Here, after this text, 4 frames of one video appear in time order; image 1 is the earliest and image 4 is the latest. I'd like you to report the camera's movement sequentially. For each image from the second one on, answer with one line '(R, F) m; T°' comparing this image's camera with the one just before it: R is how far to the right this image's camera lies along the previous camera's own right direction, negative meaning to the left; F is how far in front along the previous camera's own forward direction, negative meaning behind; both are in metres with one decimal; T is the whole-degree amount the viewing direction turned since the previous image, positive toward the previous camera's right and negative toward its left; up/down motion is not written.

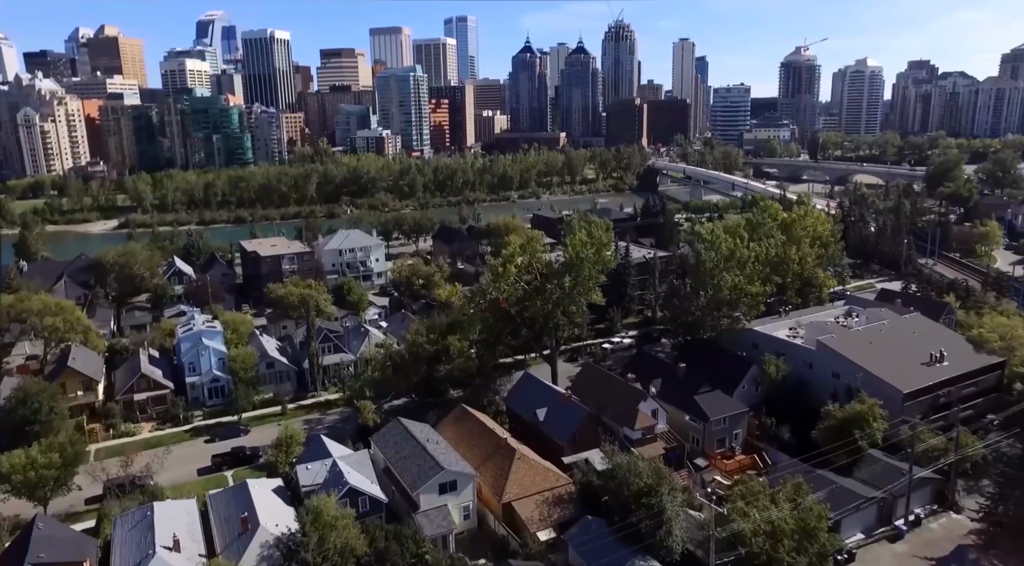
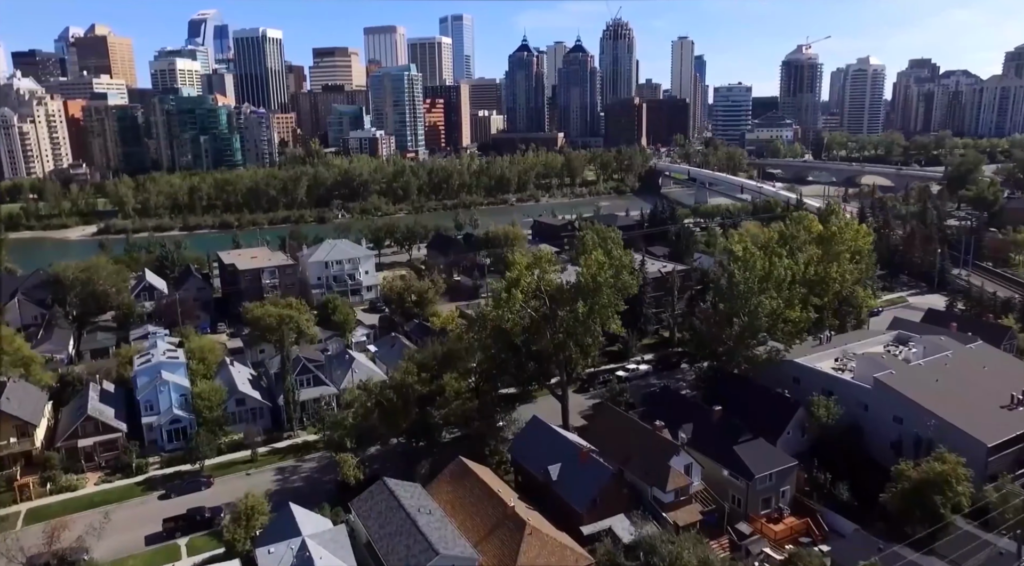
(-0.2, +2.3) m; 0°
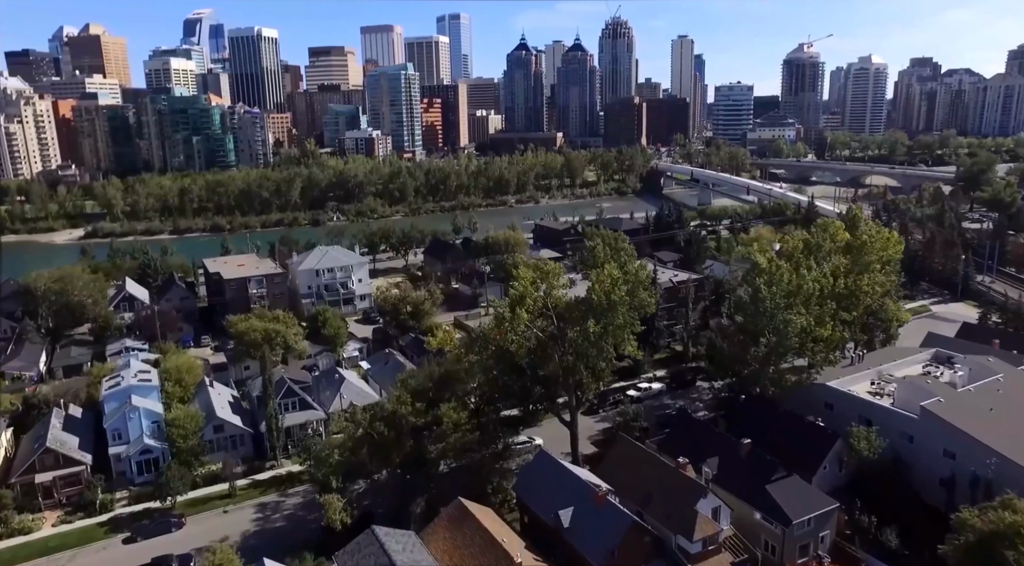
(-0.1, +1.4) m; 0°
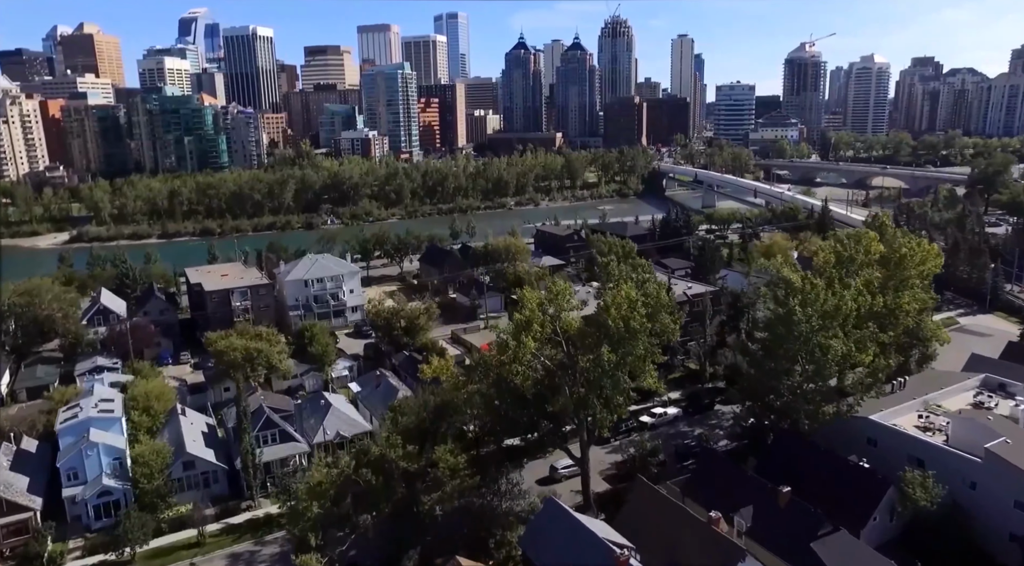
(-0.1, +1.6) m; 0°
